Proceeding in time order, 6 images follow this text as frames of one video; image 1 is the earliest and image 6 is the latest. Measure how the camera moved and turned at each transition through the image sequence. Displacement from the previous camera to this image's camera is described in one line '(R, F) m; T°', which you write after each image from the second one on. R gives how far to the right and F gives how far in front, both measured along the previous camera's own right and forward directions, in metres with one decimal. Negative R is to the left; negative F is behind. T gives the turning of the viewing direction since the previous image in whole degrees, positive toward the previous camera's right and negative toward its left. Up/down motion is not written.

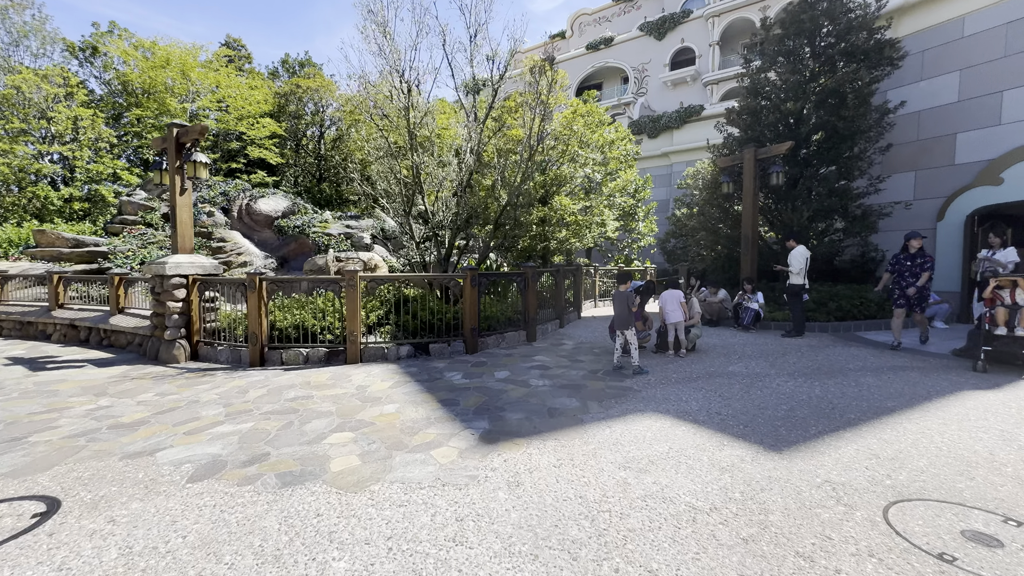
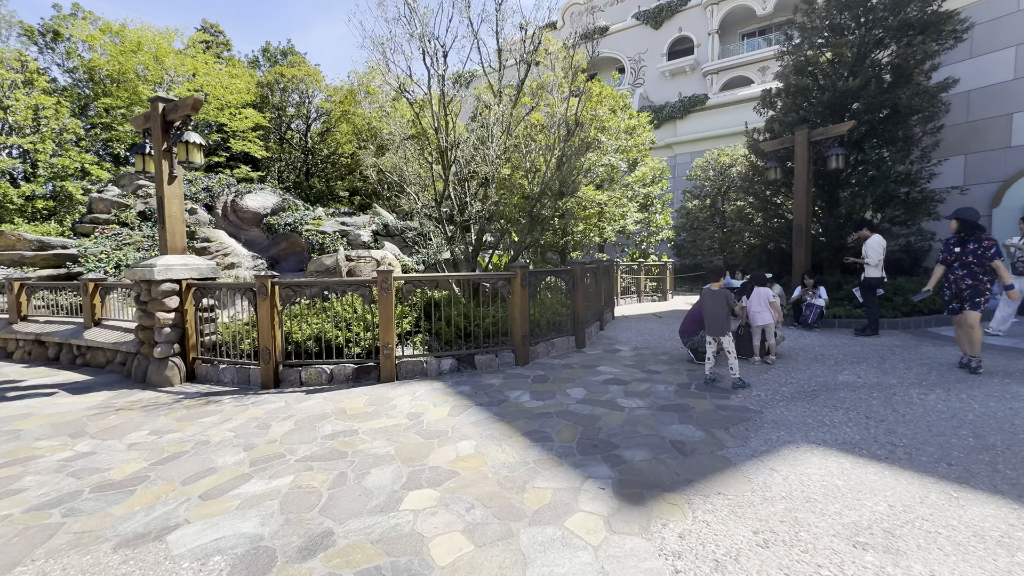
(-0.9, +0.9) m; +2°
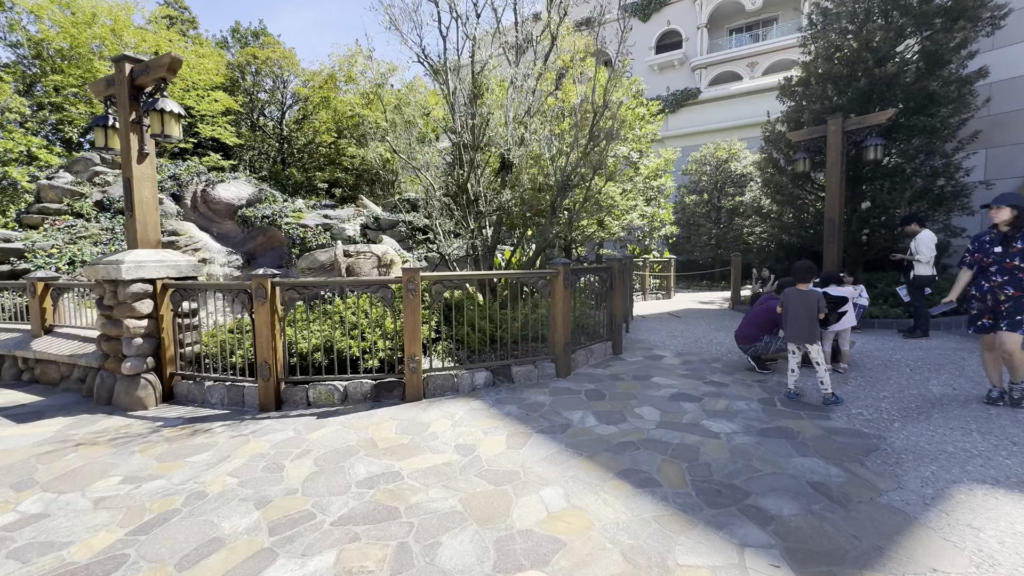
(-0.7, +0.8) m; +3°
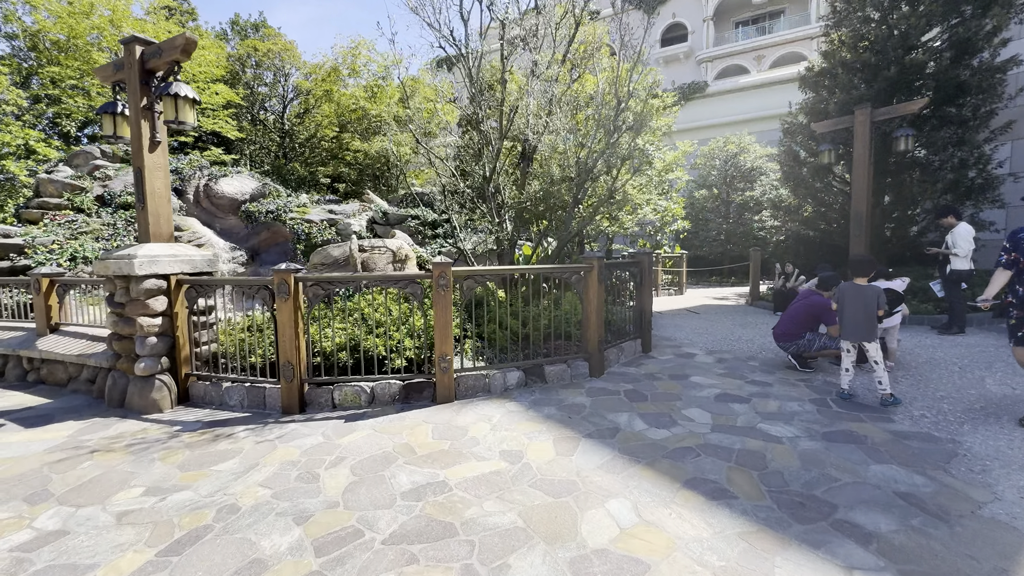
(-0.3, +0.2) m; 0°
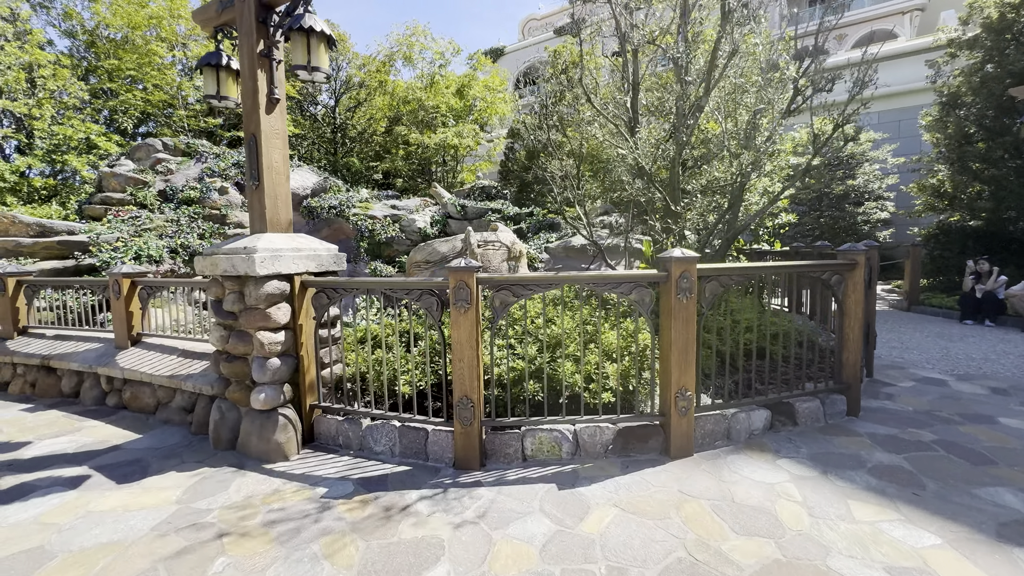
(-1.5, +1.1) m; -3°
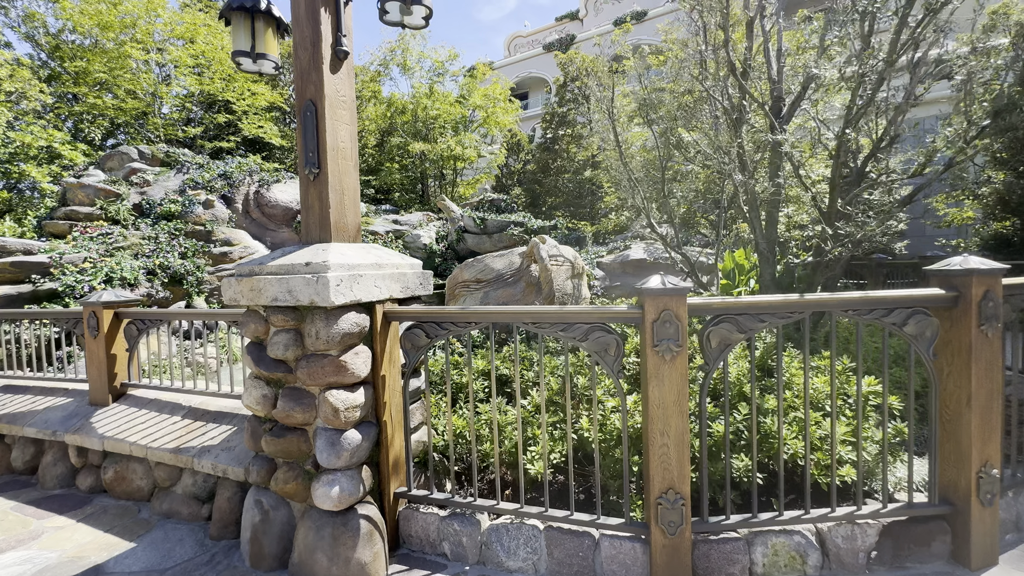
(-1.0, +1.0) m; +3°
